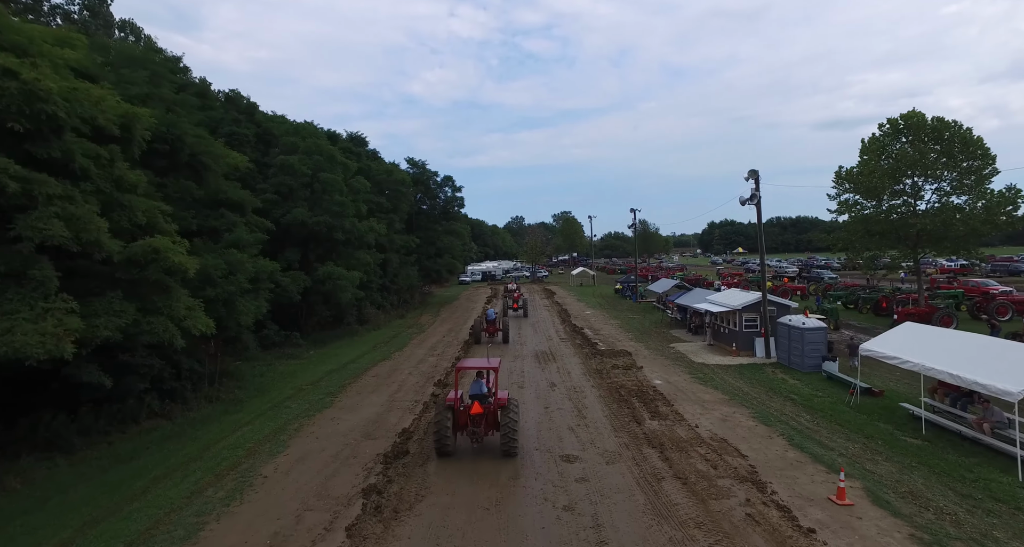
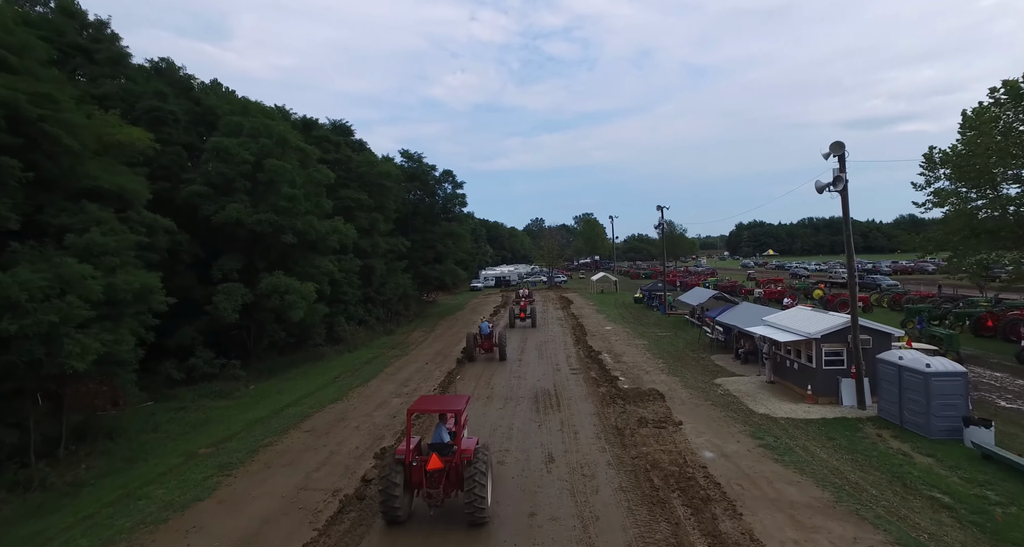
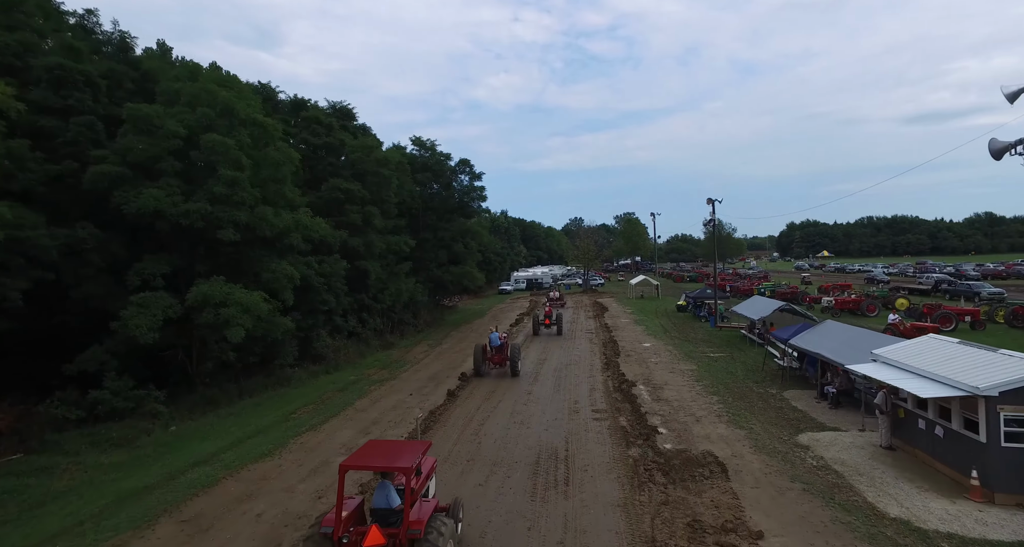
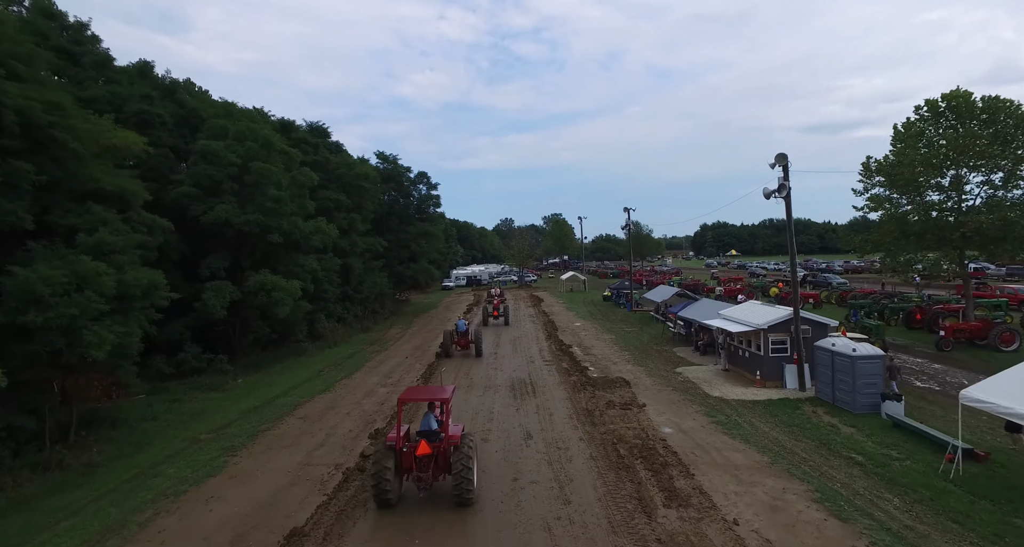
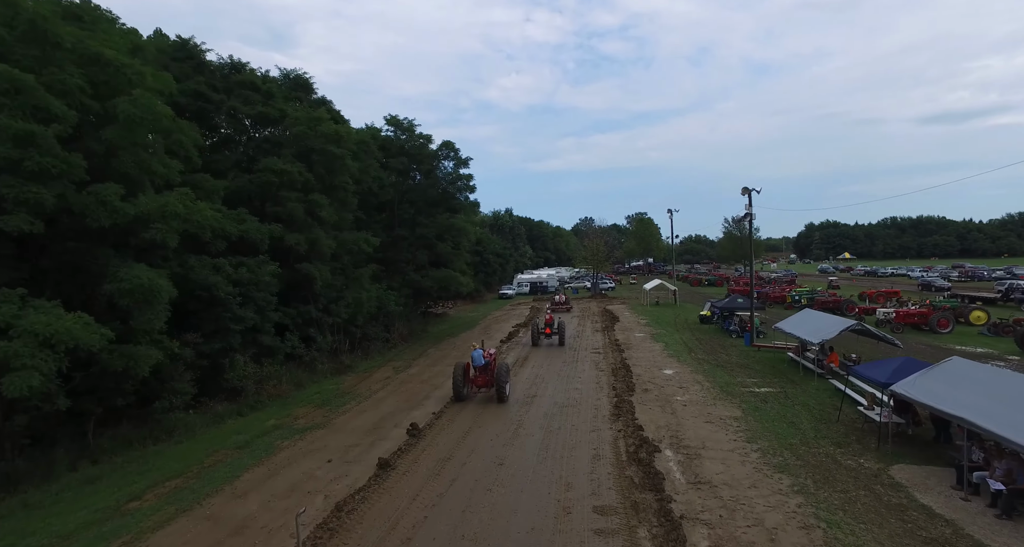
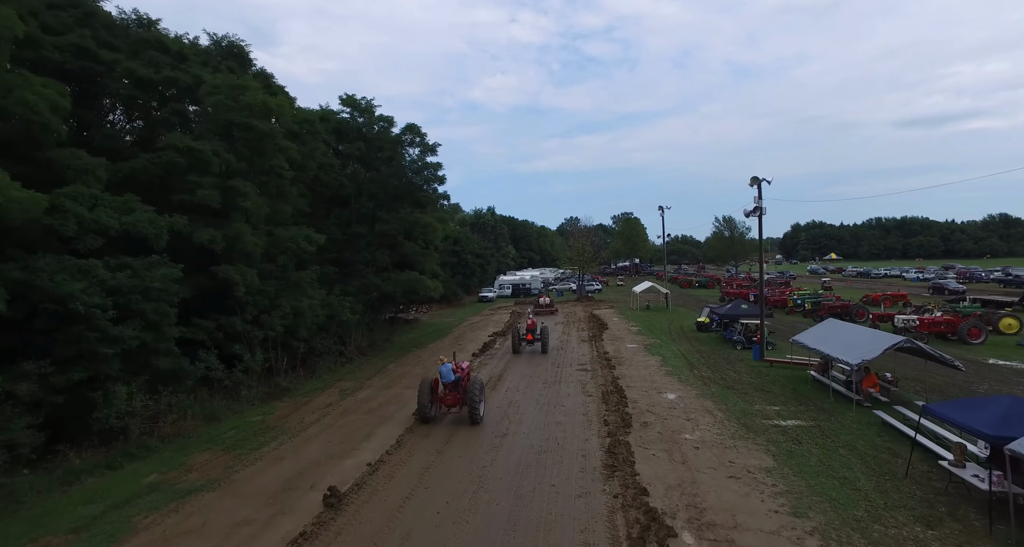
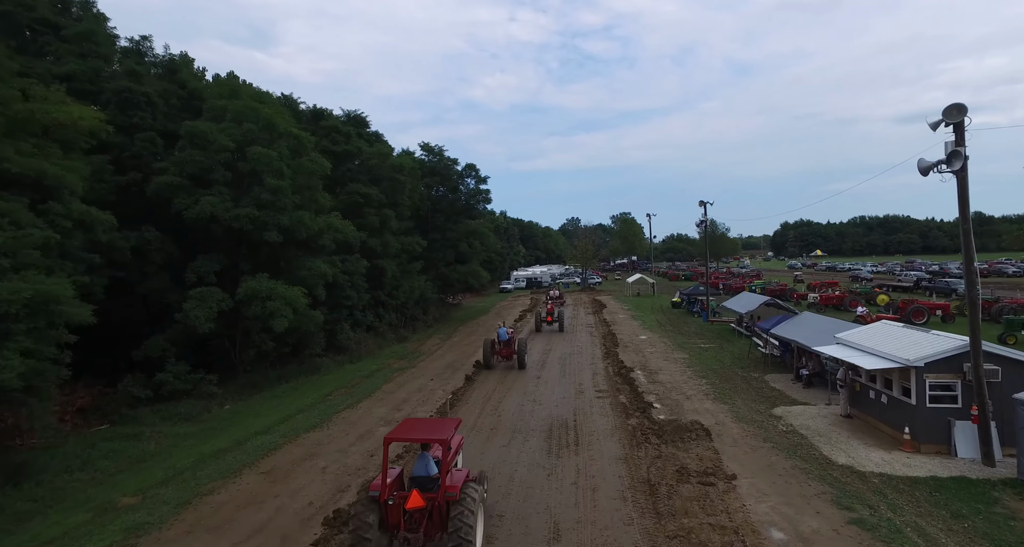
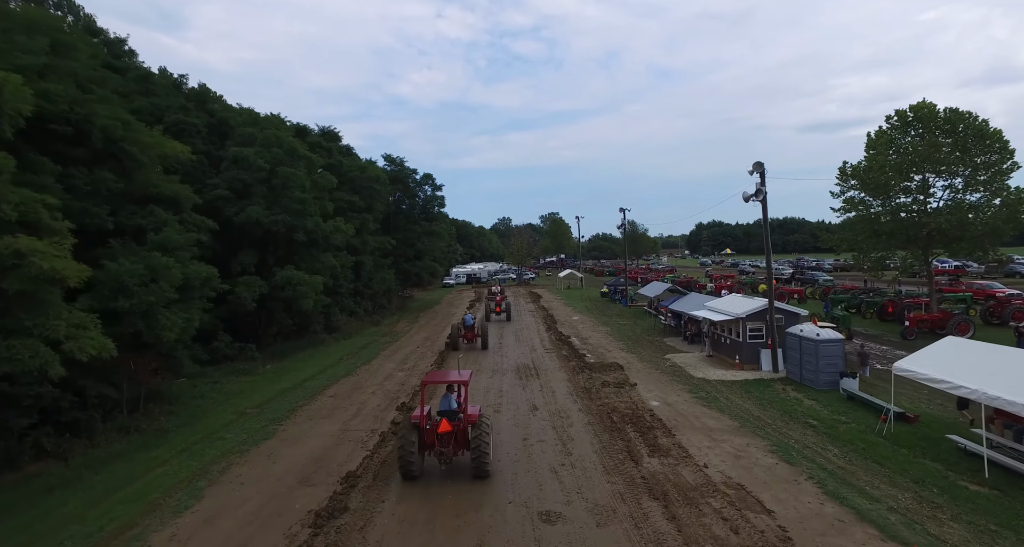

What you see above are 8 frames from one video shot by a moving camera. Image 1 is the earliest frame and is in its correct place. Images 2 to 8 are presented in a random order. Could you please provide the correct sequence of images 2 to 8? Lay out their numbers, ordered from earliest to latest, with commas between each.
8, 4, 2, 7, 3, 5, 6
